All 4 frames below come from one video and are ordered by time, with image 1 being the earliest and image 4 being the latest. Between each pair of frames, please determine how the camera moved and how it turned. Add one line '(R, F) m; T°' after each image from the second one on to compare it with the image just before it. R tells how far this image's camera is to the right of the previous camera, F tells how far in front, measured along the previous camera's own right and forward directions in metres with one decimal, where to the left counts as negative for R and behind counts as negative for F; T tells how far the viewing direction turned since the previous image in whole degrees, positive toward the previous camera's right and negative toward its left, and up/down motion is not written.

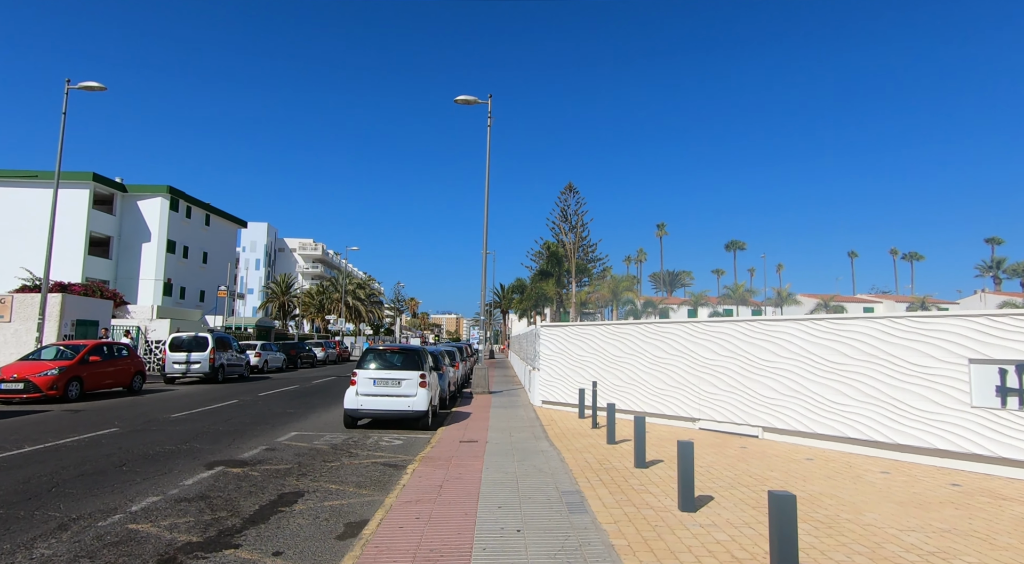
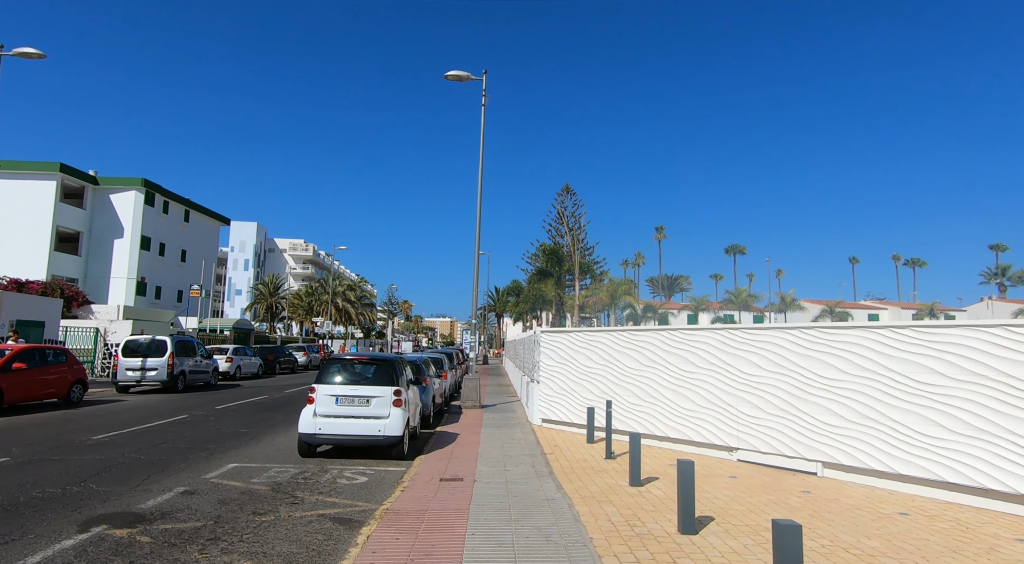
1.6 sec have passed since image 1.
(0.0, +2.3) m; 0°
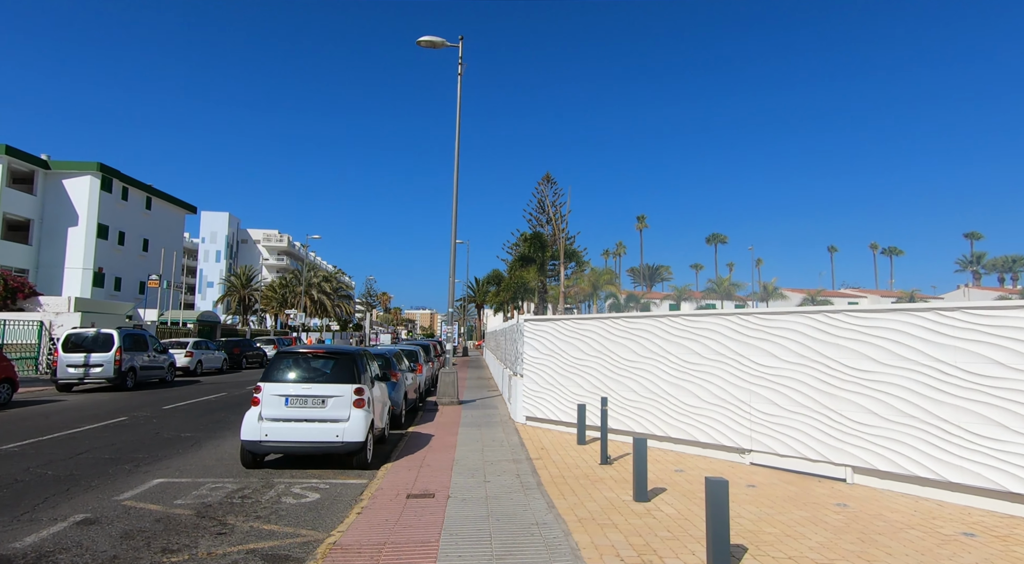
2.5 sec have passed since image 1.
(0.0, +1.4) m; +2°
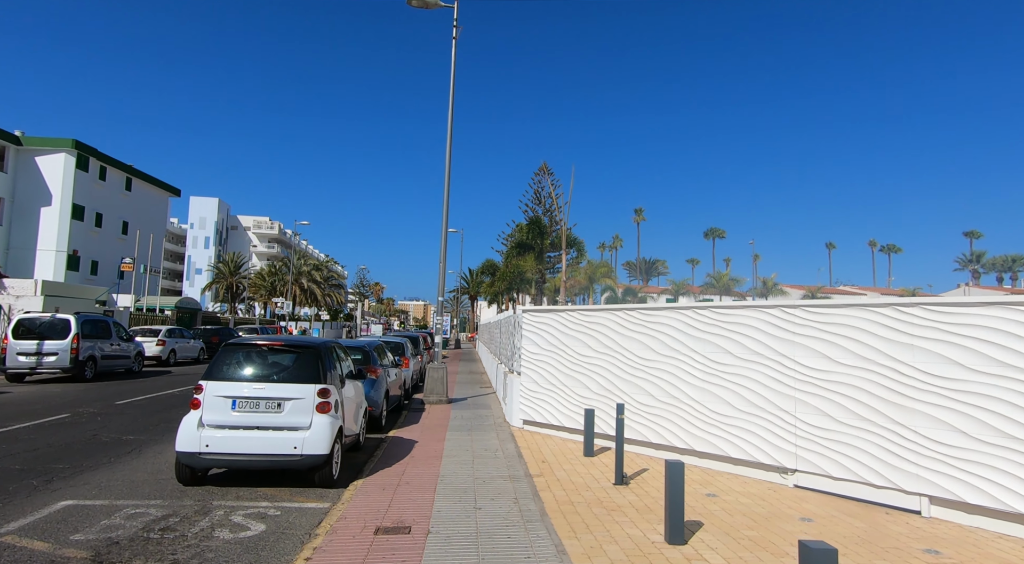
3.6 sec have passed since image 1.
(-0.1, +1.5) m; +1°
